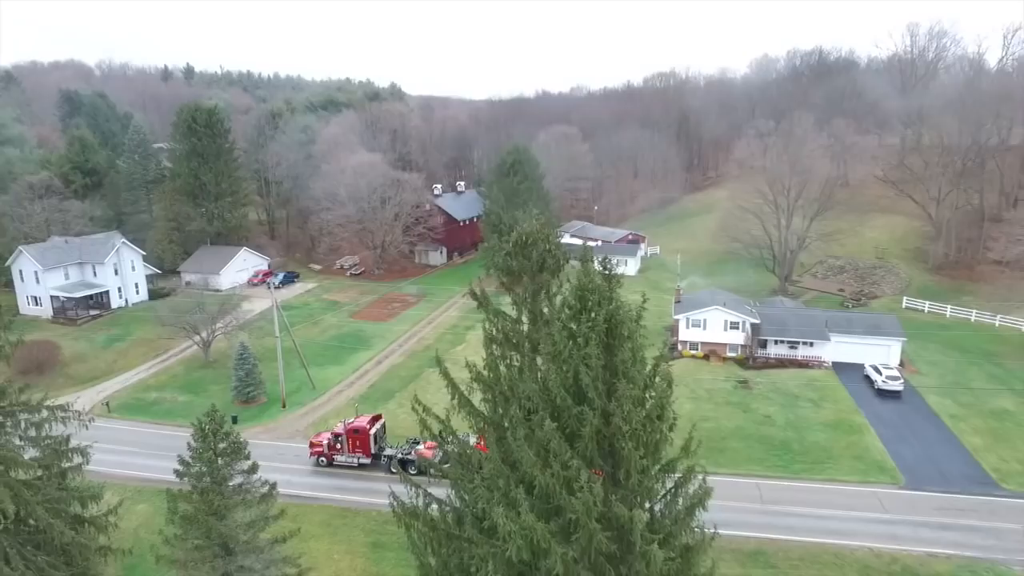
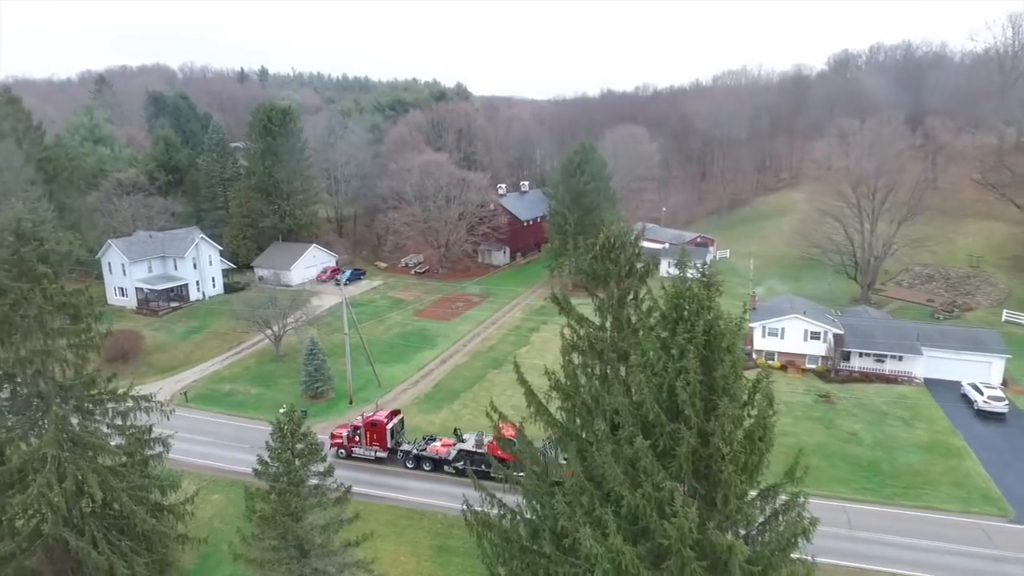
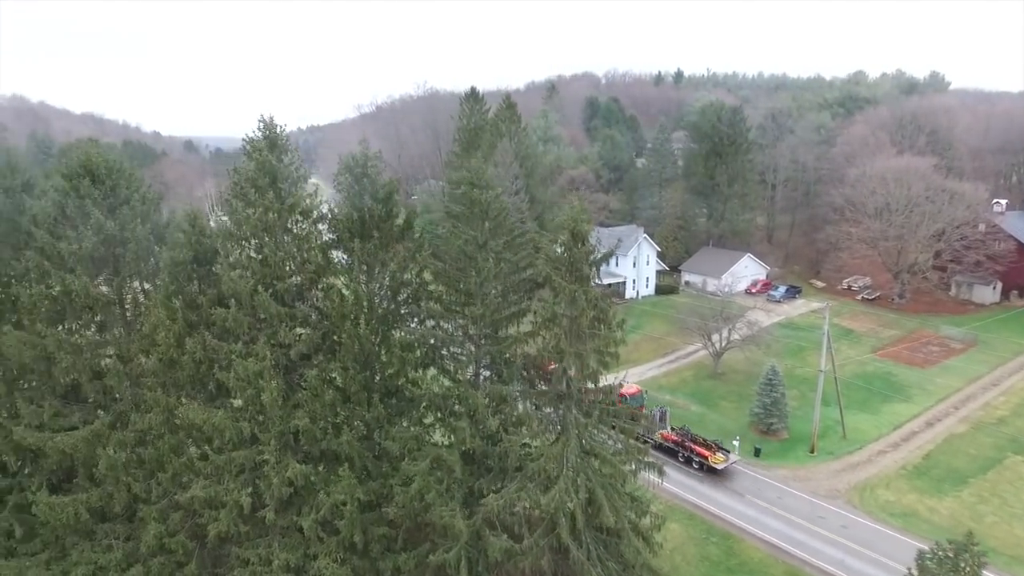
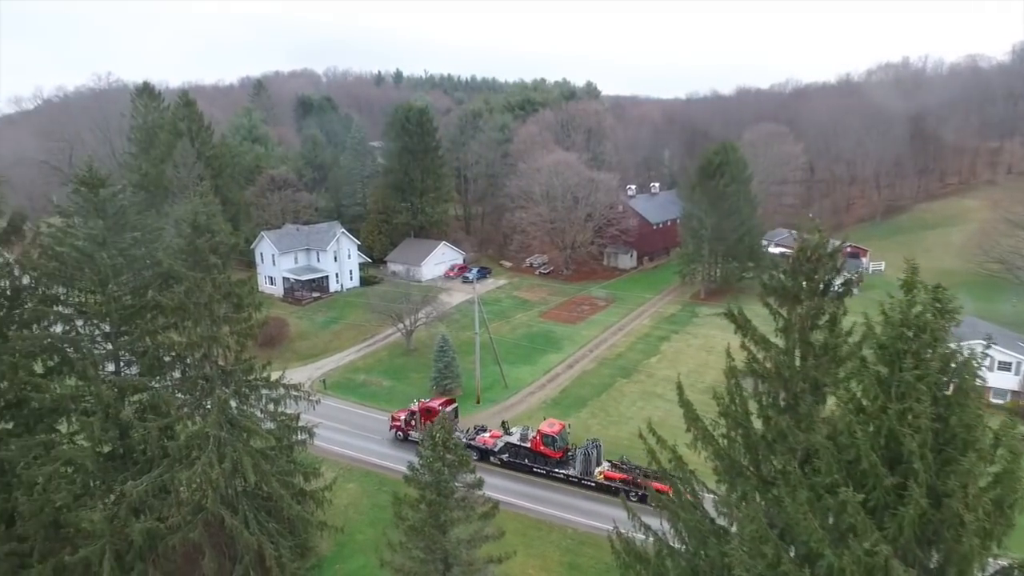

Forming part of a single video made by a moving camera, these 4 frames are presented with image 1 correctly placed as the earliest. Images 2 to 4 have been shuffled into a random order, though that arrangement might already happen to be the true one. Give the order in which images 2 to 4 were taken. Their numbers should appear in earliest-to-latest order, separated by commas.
2, 4, 3
